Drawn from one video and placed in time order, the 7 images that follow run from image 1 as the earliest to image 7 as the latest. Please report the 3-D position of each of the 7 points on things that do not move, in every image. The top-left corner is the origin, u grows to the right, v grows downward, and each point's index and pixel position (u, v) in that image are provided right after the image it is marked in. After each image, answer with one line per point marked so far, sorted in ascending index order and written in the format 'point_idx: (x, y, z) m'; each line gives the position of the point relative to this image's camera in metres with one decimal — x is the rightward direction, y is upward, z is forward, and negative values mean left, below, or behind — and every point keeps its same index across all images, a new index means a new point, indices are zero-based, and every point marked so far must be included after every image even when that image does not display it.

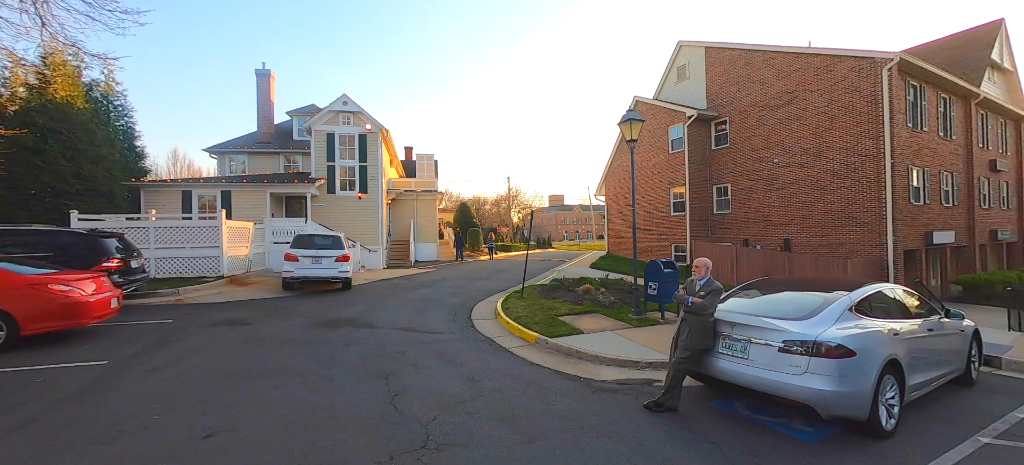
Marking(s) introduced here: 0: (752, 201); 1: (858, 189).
0: (+10.5, +1.4, +17.1) m
1: (+12.2, +1.6, +13.9) m
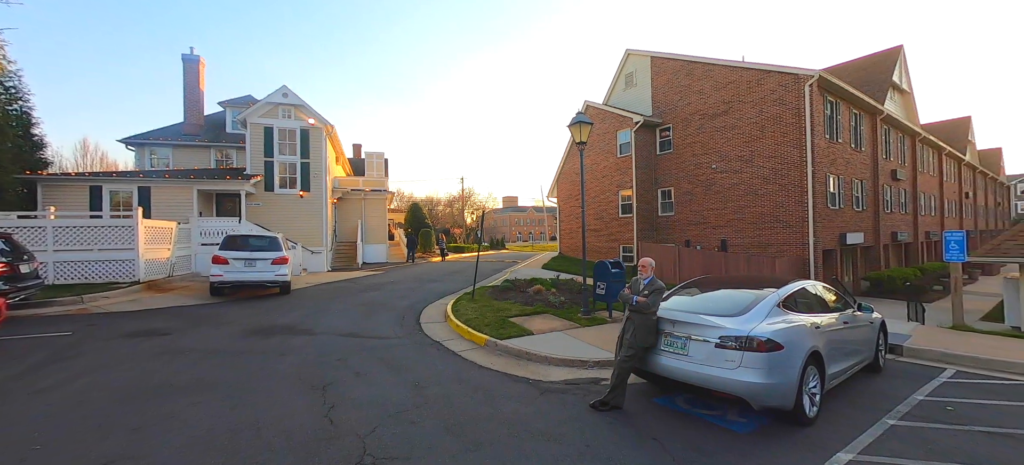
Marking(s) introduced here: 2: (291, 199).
0: (+8.3, +1.3, +18.1) m
1: (+10.5, +1.5, +15.1) m
2: (-9.6, +1.4, +16.9) m
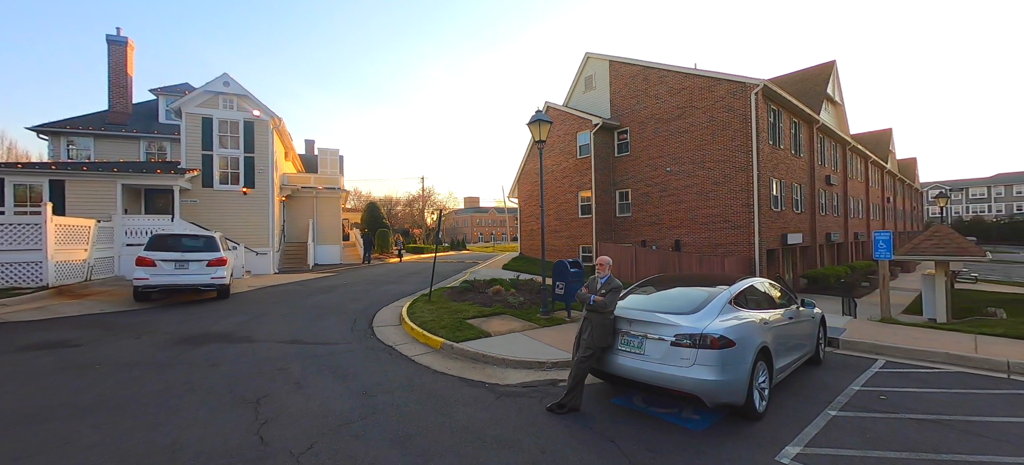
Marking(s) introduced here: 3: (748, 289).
0: (+6.5, +1.3, +18.6) m
1: (+8.9, +1.5, +15.8) m
2: (-11.3, +1.5, +15.7) m
3: (+3.0, -0.7, +5.0) m
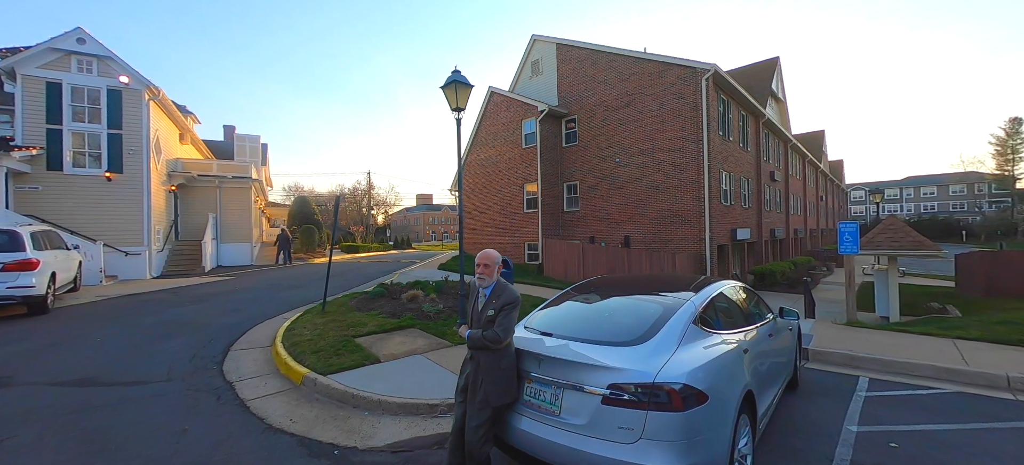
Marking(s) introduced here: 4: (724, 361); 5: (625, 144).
0: (+3.8, +1.5, +17.5) m
1: (+6.5, +1.7, +14.9) m
2: (-13.5, +1.6, +12.6) m
3: (+1.8, -0.6, +3.5) m
4: (+1.5, -0.9, +2.7) m
5: (+4.8, +3.7, +16.6) m
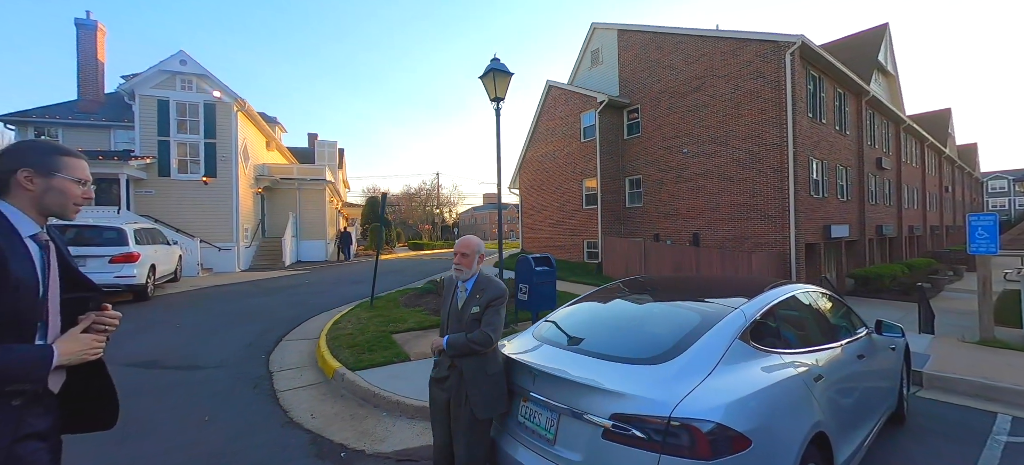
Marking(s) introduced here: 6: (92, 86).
0: (+6.2, +1.6, +16.2) m
1: (+8.4, +1.8, +13.2) m
2: (-11.7, +1.7, +14.3) m
3: (+1.9, -0.5, +2.8) m
4: (+1.4, -0.8, +2.0) m
5: (+7.0, +3.9, +15.1) m
6: (-19.6, +6.9, +18.4) m
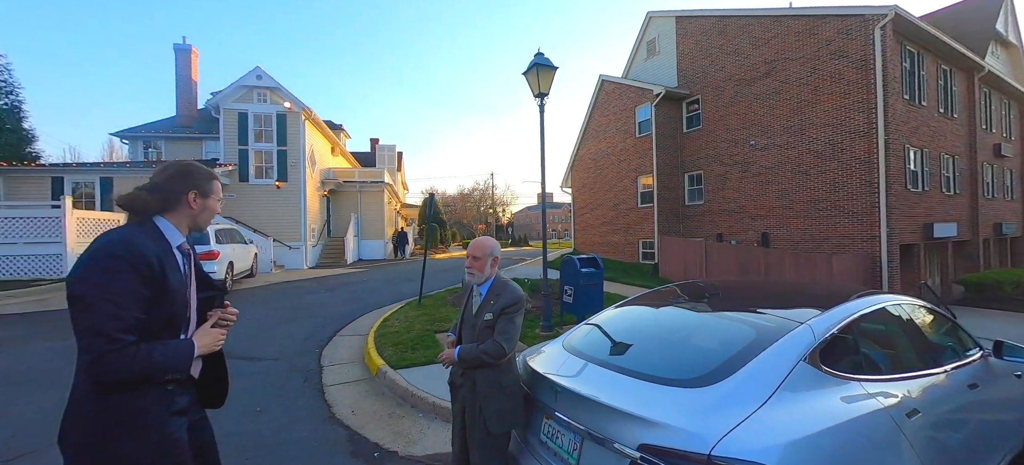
0: (+8.2, +1.6, +15.0) m
1: (+10.0, +1.8, +11.8) m
2: (-9.8, +1.7, +15.7) m
3: (+2.1, -0.5, +2.3) m
4: (+1.5, -0.8, +1.7) m
5: (+8.9, +3.9, +13.8) m
6: (-17.0, +6.8, +20.7) m
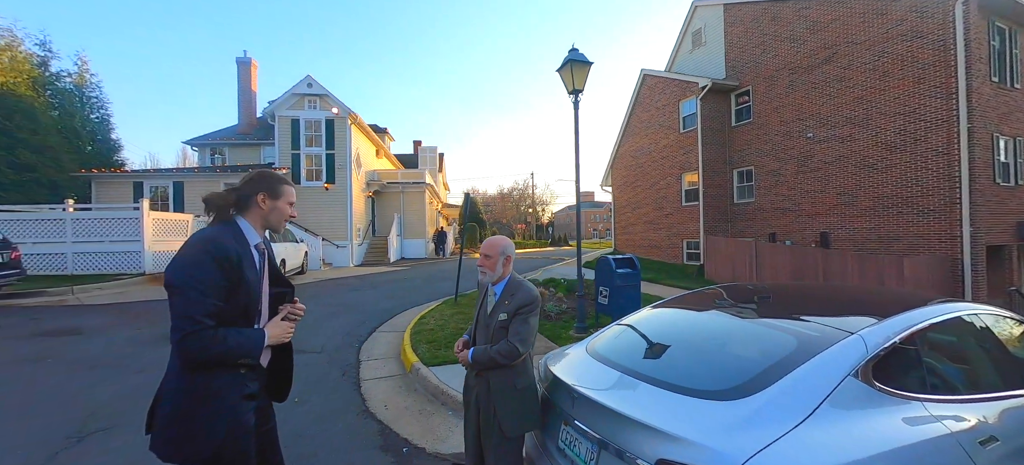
0: (+9.6, +1.6, +14.0) m
1: (+11.0, +1.8, +10.6) m
2: (-8.2, +1.7, +16.5) m
3: (+2.2, -0.5, +2.1) m
4: (+1.6, -0.8, +1.5) m
5: (+10.1, +3.9, +12.8) m
6: (-14.9, +6.9, +22.3) m
